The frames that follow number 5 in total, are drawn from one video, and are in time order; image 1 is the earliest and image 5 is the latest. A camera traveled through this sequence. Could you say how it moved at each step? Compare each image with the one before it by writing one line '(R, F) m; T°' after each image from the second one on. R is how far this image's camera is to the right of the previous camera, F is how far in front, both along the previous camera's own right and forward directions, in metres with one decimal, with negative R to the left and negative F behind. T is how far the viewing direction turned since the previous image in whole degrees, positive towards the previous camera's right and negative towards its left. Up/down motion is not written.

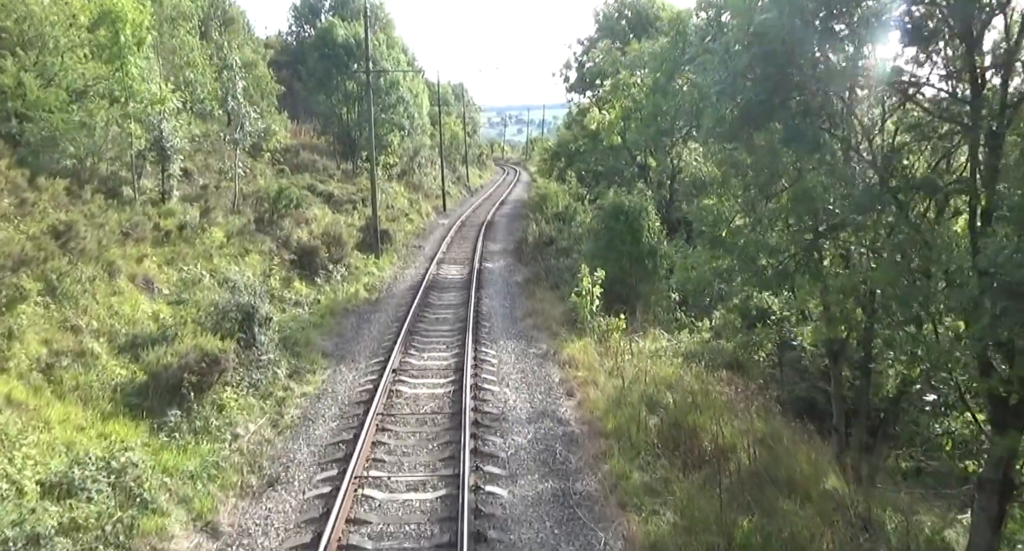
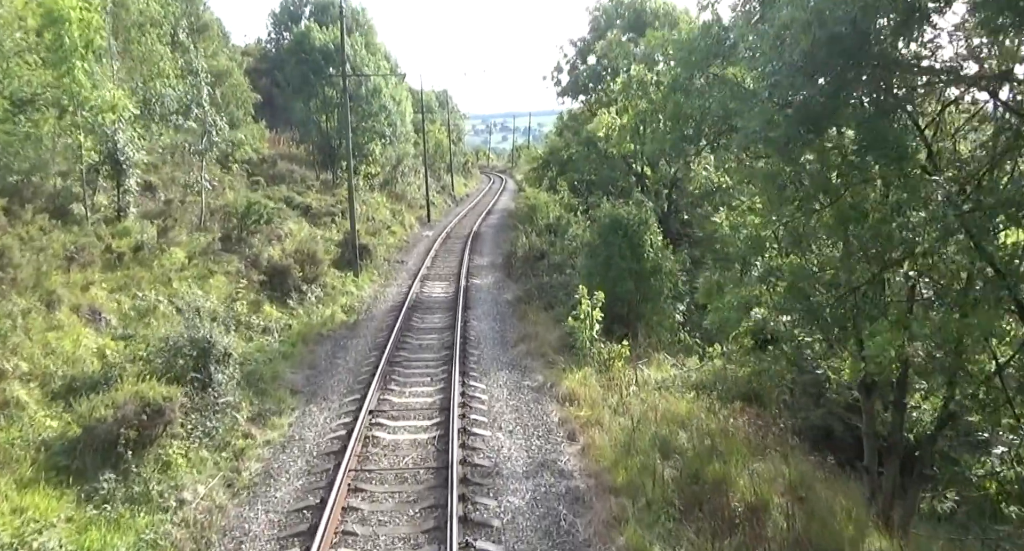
(-0.1, +1.6) m; +1°
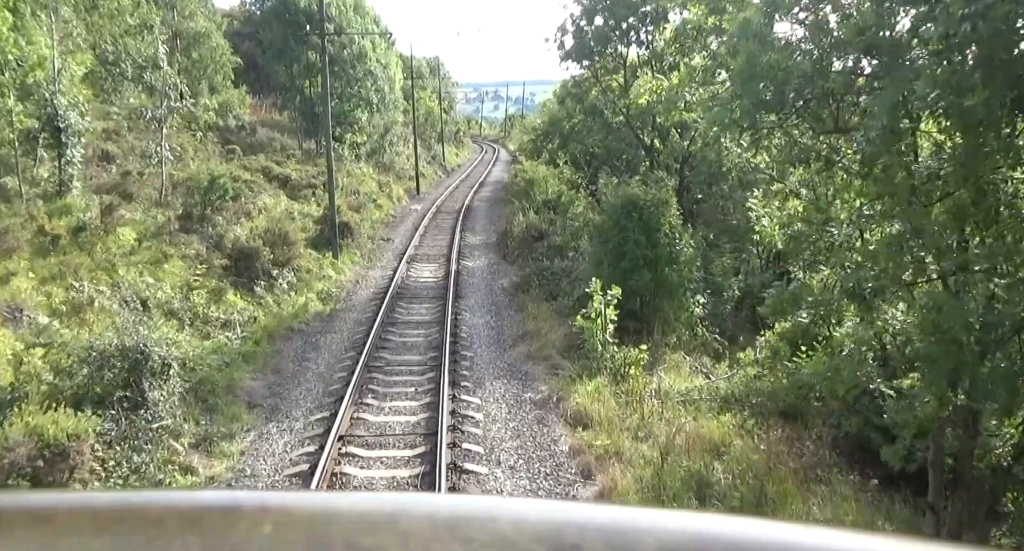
(-0.1, +2.2) m; +1°
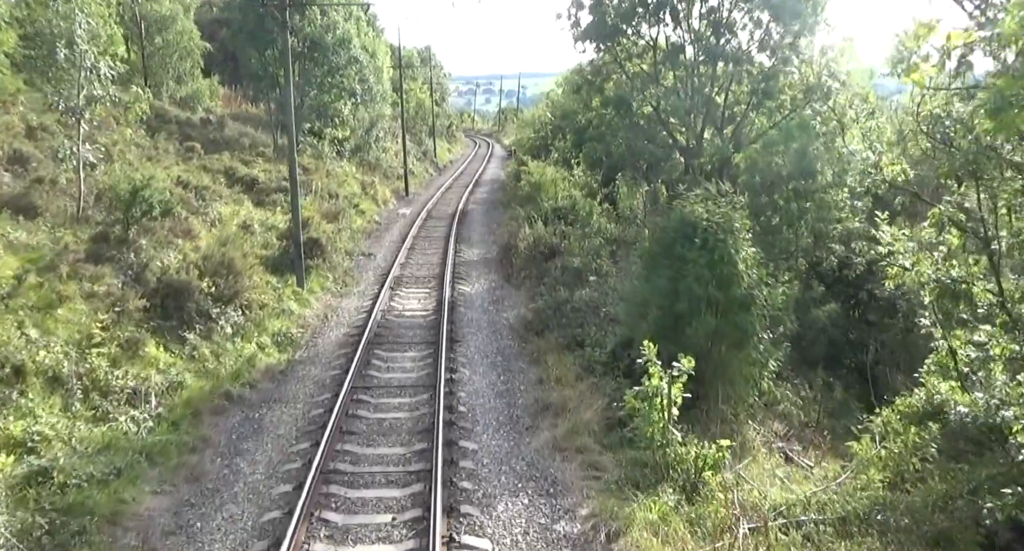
(-0.3, +3.9) m; +1°
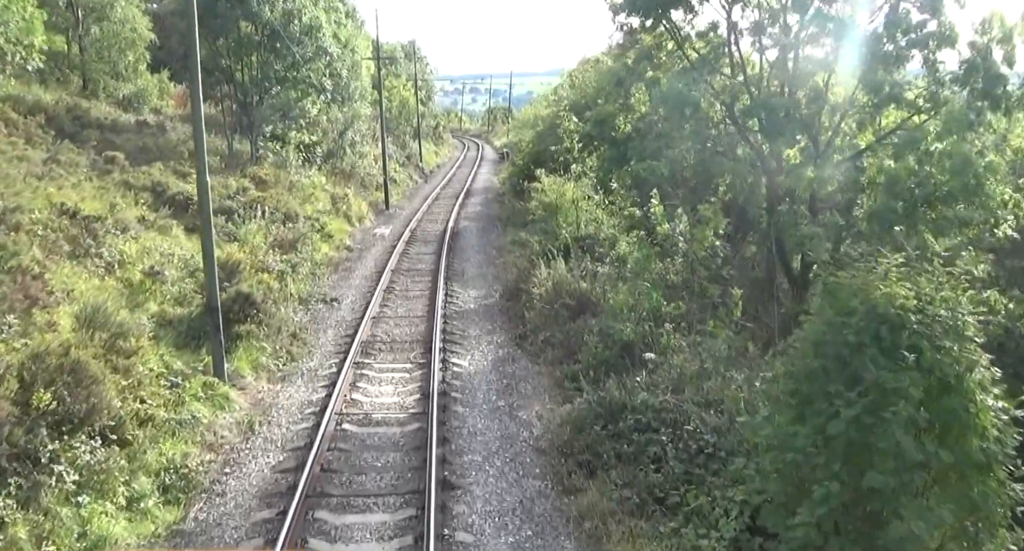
(-0.4, +5.2) m; +1°
